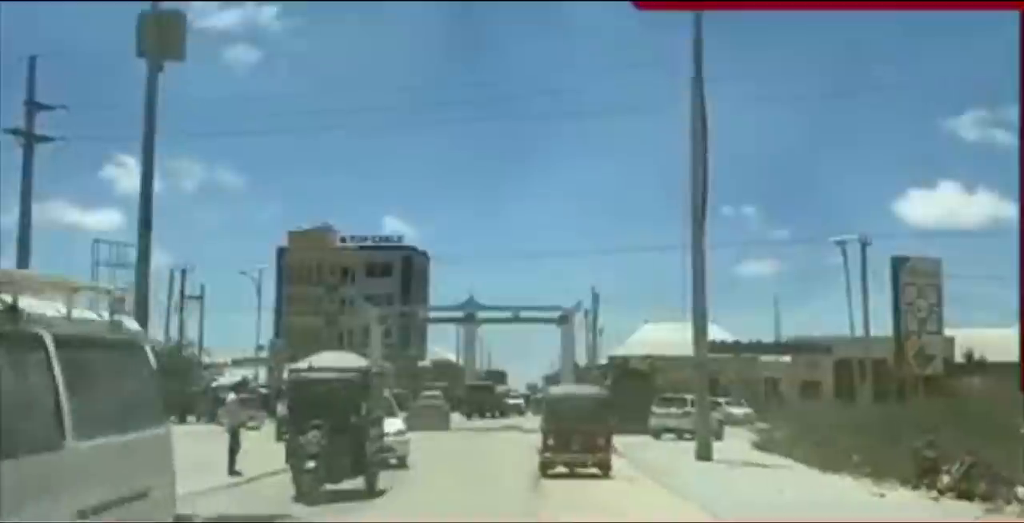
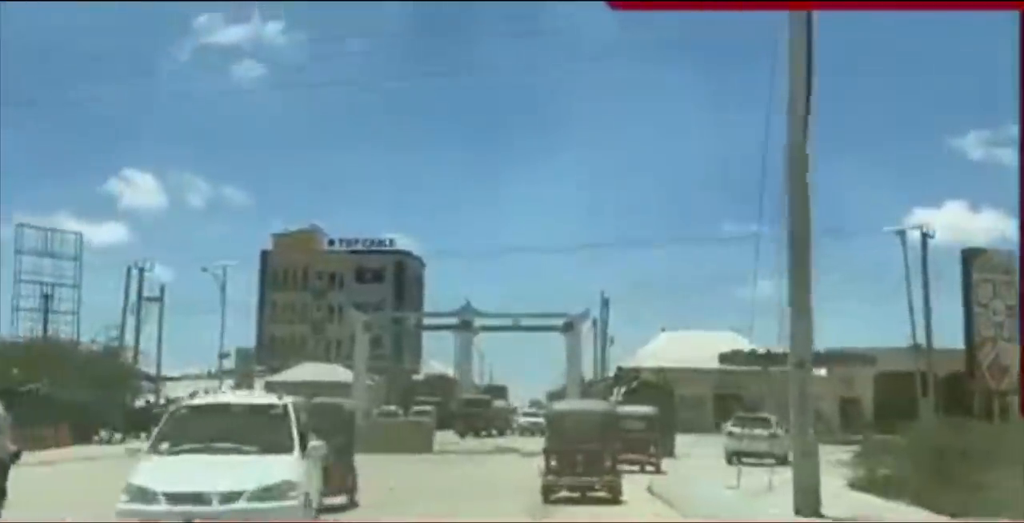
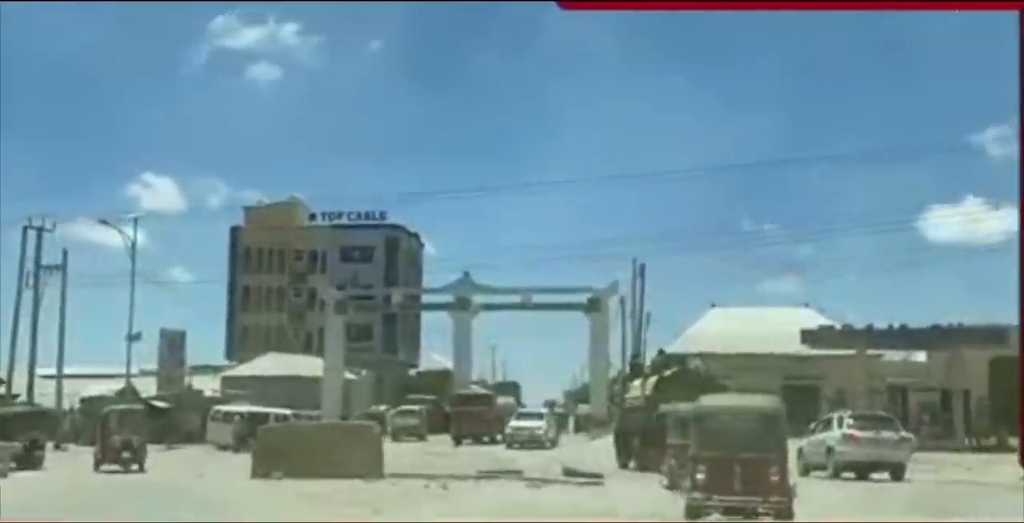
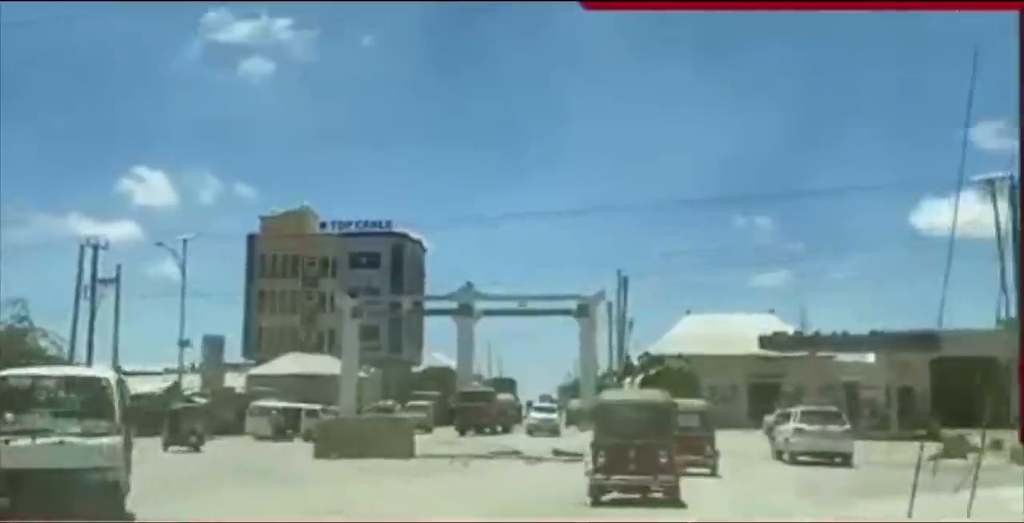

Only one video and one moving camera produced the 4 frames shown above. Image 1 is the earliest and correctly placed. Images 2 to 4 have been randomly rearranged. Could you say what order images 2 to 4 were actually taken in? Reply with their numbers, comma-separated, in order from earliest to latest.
2, 4, 3
